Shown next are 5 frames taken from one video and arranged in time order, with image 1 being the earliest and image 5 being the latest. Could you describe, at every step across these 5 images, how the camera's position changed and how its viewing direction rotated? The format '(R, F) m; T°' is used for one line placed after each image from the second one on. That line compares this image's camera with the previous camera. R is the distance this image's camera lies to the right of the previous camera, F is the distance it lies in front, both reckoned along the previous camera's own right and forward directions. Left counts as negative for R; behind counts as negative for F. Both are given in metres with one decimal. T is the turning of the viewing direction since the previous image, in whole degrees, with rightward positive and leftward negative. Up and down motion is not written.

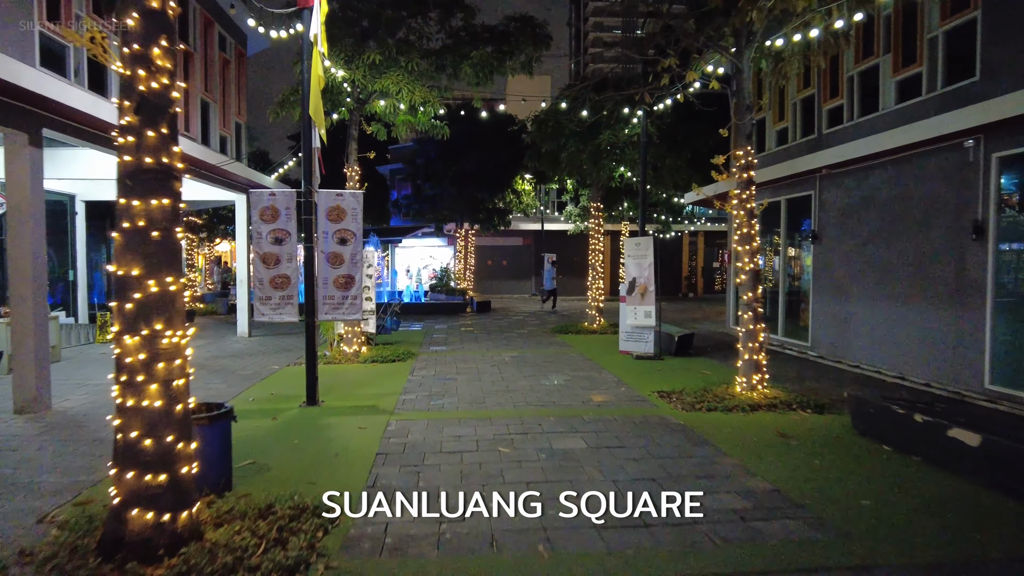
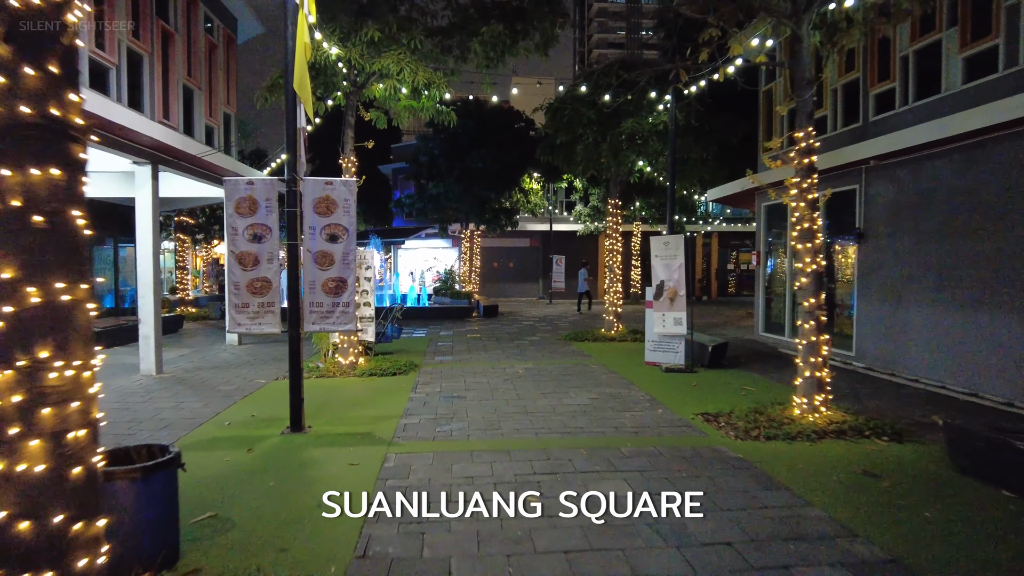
(-0.2, +1.2) m; 0°
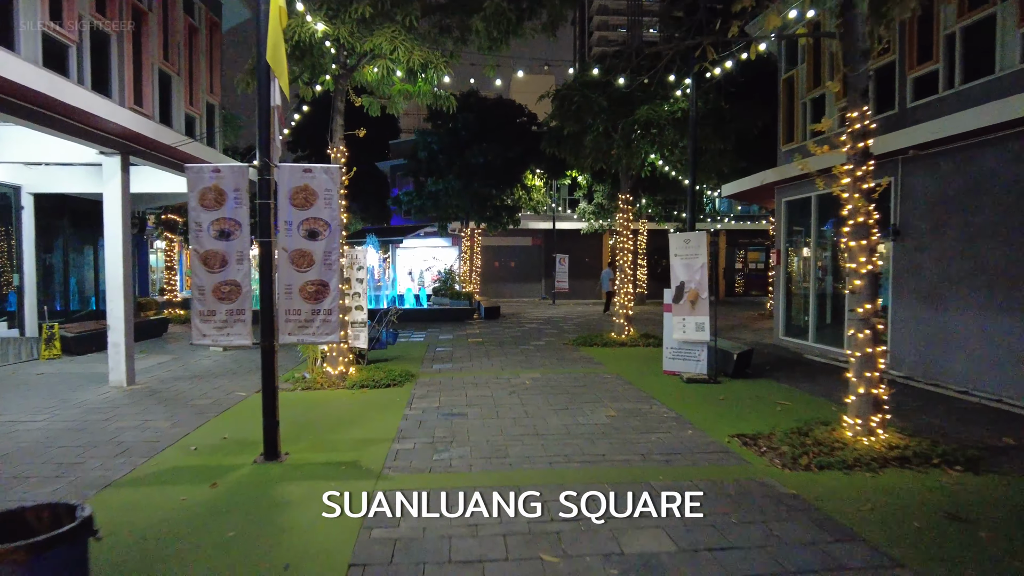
(-0.1, +0.9) m; 0°
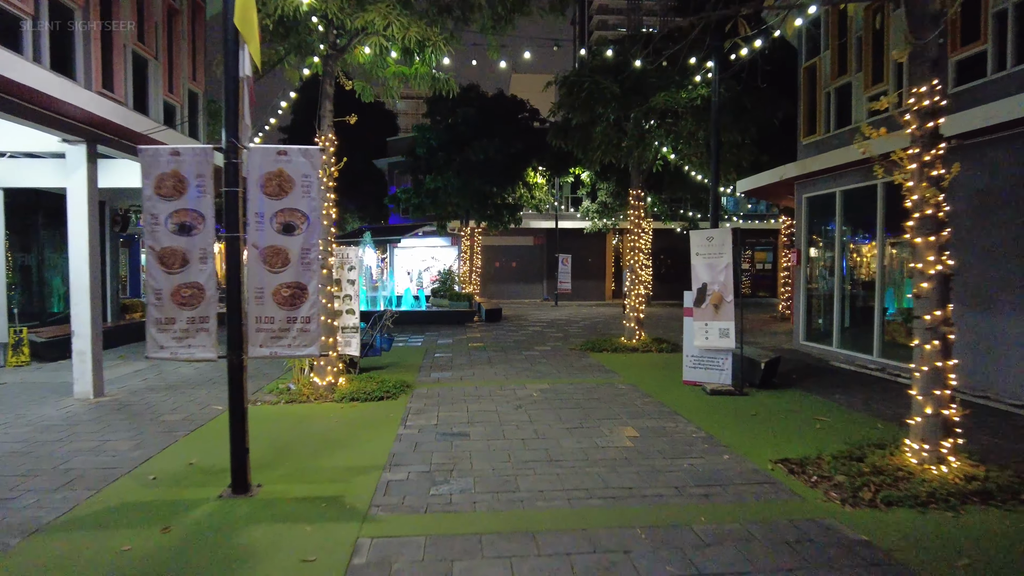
(-0.1, +0.9) m; 0°
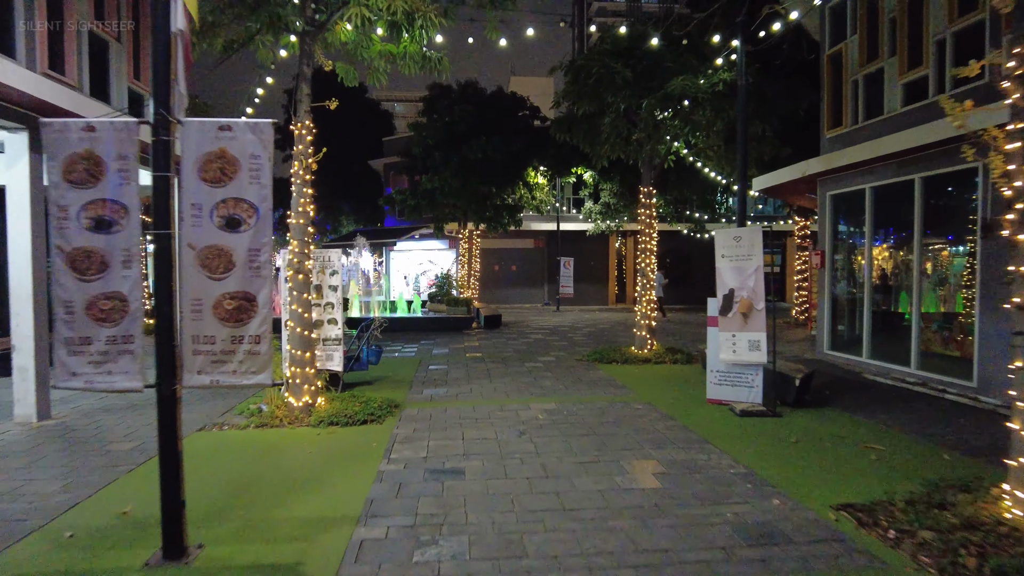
(0.0, +1.0) m; 0°
